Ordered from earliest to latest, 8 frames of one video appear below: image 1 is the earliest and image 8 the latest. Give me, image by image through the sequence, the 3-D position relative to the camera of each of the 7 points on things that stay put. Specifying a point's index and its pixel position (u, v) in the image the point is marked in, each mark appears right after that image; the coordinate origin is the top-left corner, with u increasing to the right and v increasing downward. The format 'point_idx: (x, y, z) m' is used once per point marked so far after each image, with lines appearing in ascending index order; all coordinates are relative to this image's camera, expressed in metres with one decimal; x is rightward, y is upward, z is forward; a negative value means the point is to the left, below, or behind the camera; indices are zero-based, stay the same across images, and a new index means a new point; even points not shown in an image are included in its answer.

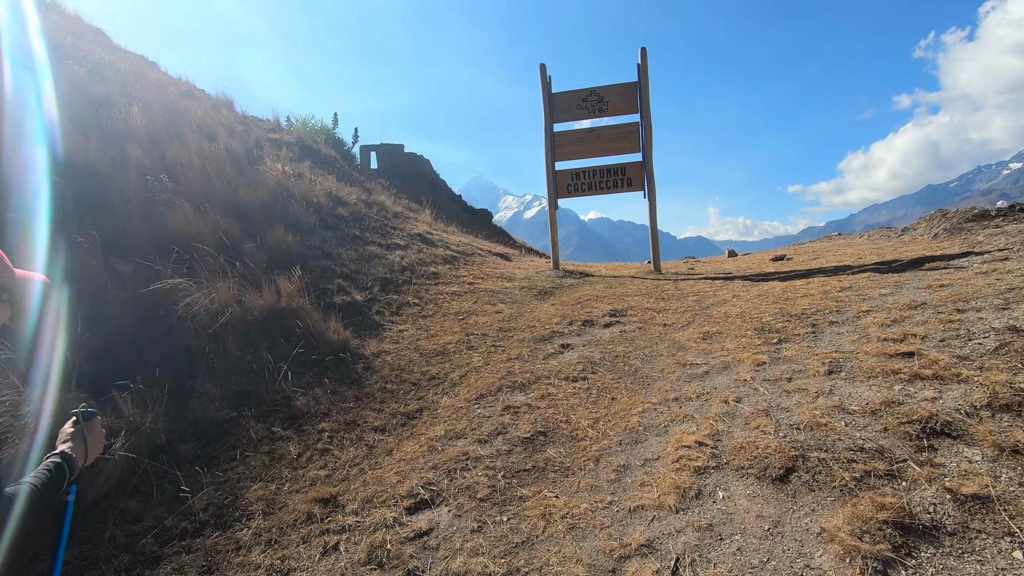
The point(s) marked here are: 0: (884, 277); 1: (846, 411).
0: (+3.9, +0.1, +5.2) m
1: (+2.0, -0.7, +3.0) m
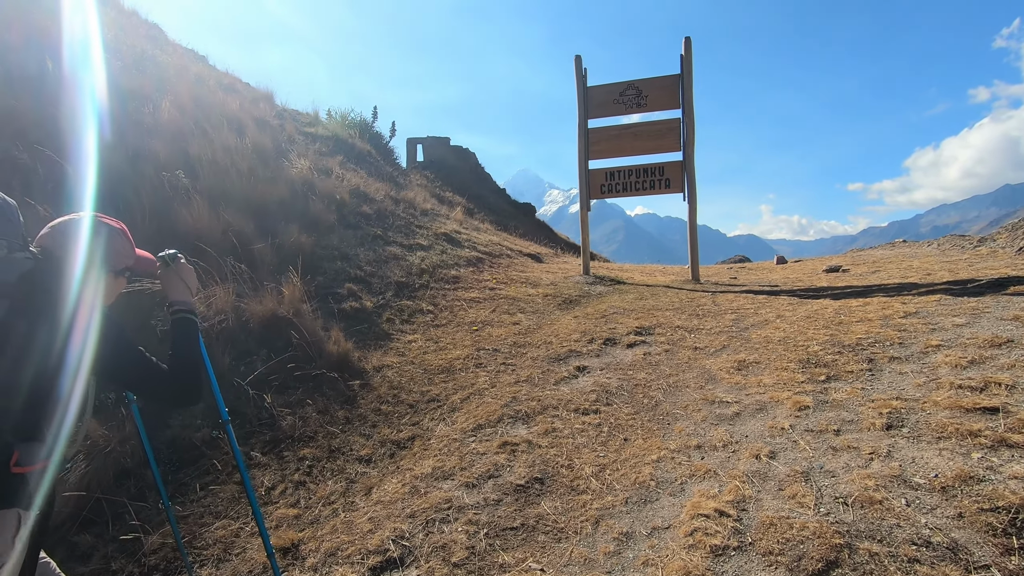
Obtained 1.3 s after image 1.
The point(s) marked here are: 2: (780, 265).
0: (+4.0, -0.1, +4.5) m
1: (+1.9, -1.0, +2.4) m
2: (+5.1, +0.4, +9.4) m
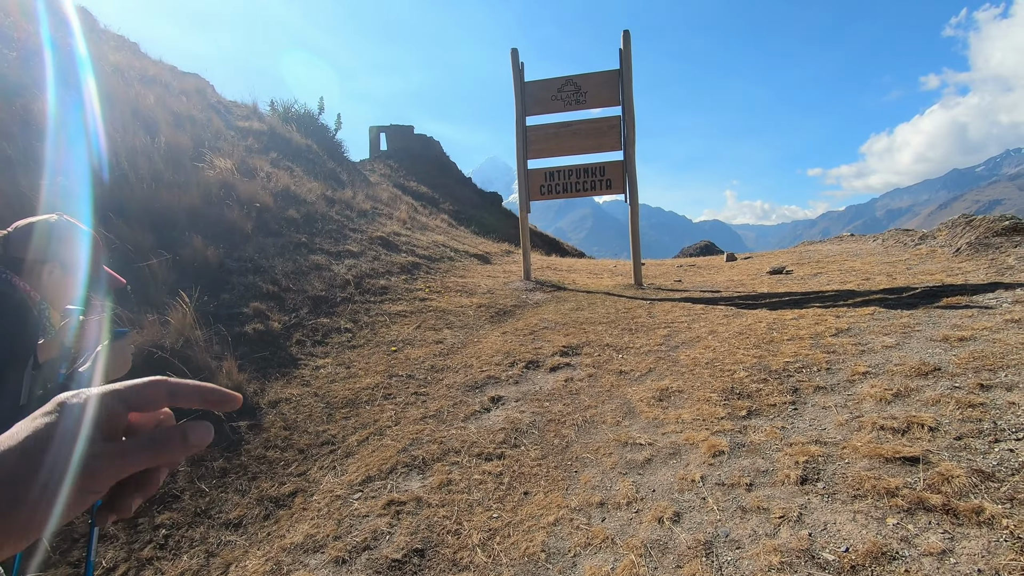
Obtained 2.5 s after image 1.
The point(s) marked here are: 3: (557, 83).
0: (+3.2, -0.3, +4.2) m
1: (+1.3, -1.2, +2.1) m
2: (+4.0, +0.4, +9.2) m
3: (+0.7, +3.2, +7.8) m
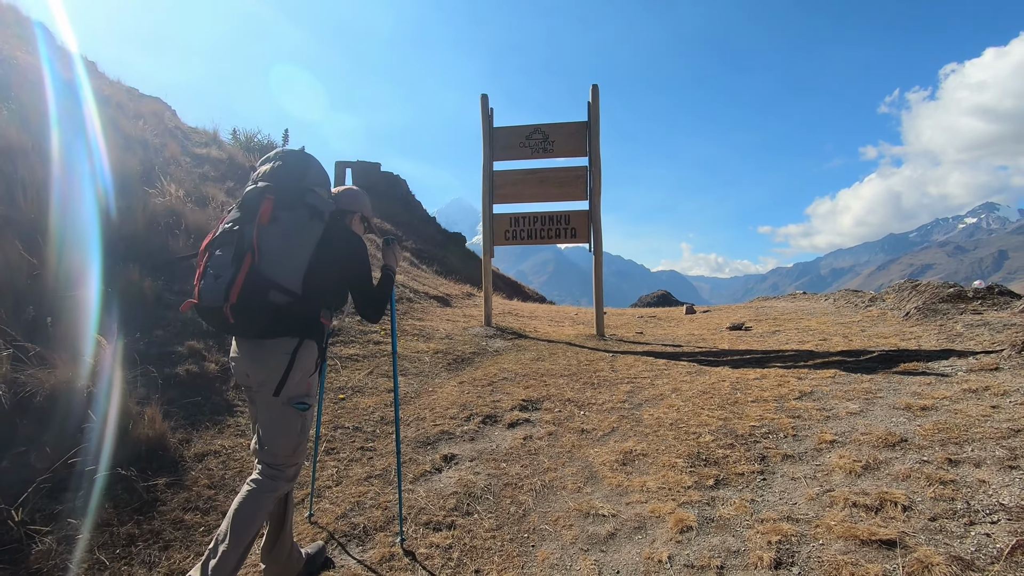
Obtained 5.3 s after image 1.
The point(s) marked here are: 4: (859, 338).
0: (+2.9, -0.8, +4.2) m
1: (+1.1, -1.4, +1.9) m
2: (+3.3, -0.6, +9.2) m
3: (+0.2, +2.5, +7.8) m
4: (+4.1, -0.6, +5.9) m
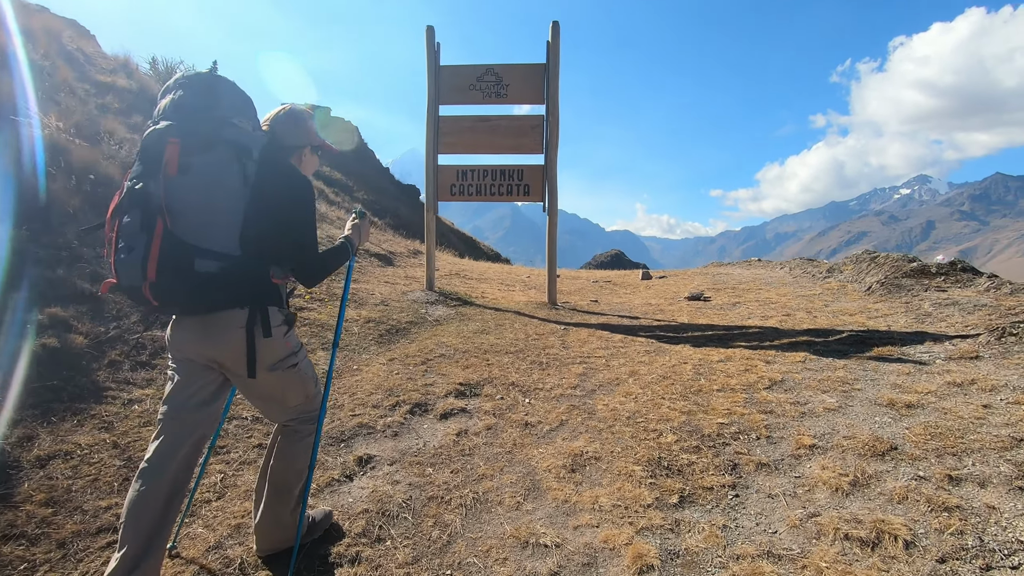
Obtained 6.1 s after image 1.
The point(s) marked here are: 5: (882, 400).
0: (+2.4, -0.6, +3.8) m
1: (+0.8, -1.4, +1.4) m
2: (+2.4, 0.0, +8.8) m
3: (-0.5, +3.0, +6.9) m
4: (+3.5, -0.3, +5.5) m
5: (+2.4, -0.7, +3.2) m
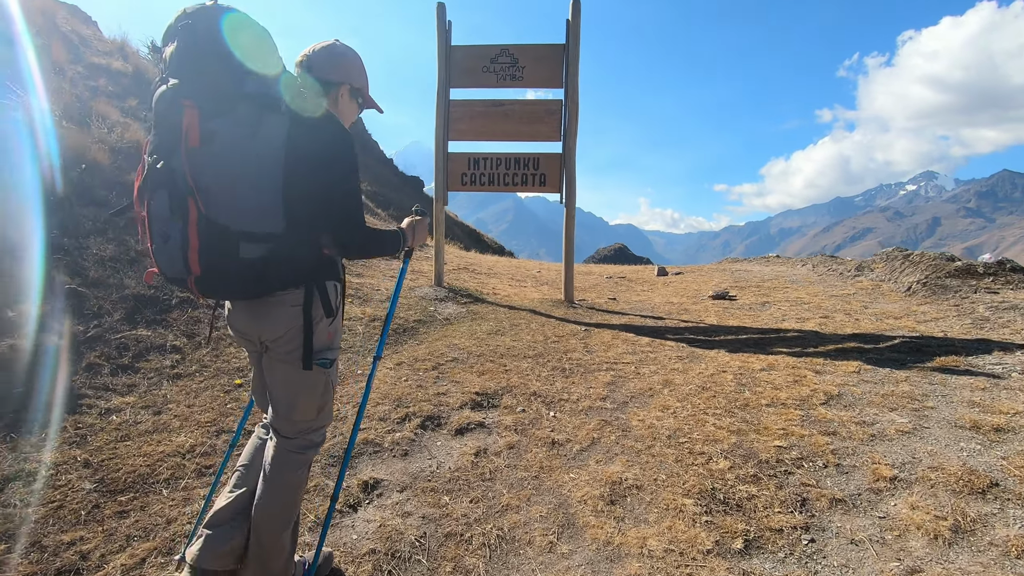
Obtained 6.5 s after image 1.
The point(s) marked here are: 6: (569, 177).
0: (+2.6, -0.6, +3.4) m
1: (+0.9, -1.5, +1.0) m
2: (+2.6, +0.1, +8.4) m
3: (-0.3, +3.1, +6.4) m
4: (+3.7, -0.3, +5.1) m
5: (+2.6, -0.8, +2.8) m
6: (+0.7, +1.4, +6.4) m
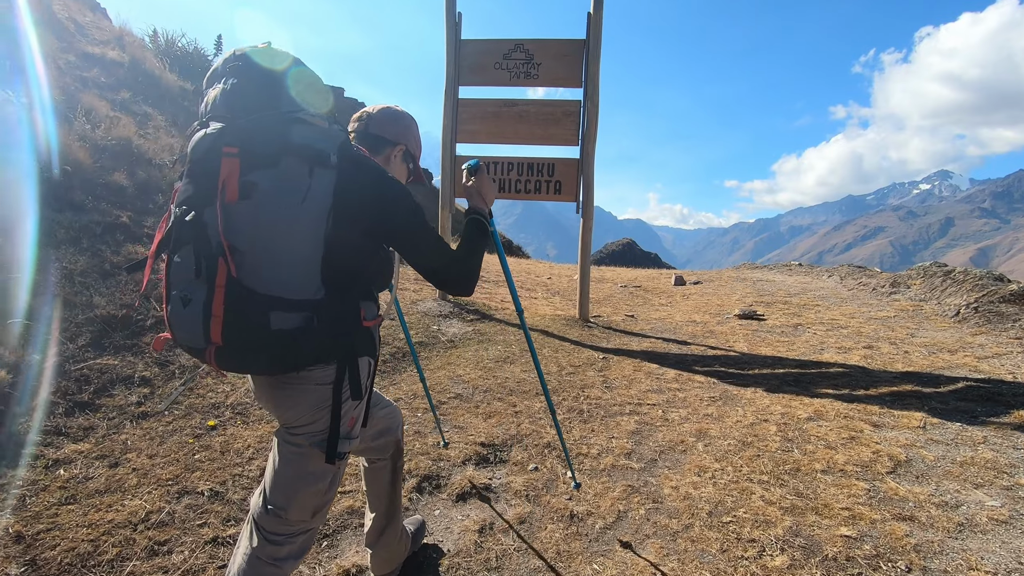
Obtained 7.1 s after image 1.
0: (+2.6, -0.9, +2.9) m
1: (+1.0, -1.7, +0.5) m
2: (+2.7, -0.1, +7.9) m
3: (-0.1, +2.9, +5.9) m
4: (+3.8, -0.6, +4.6) m
5: (+2.6, -1.0, +2.3) m
6: (+0.9, +1.2, +5.8) m
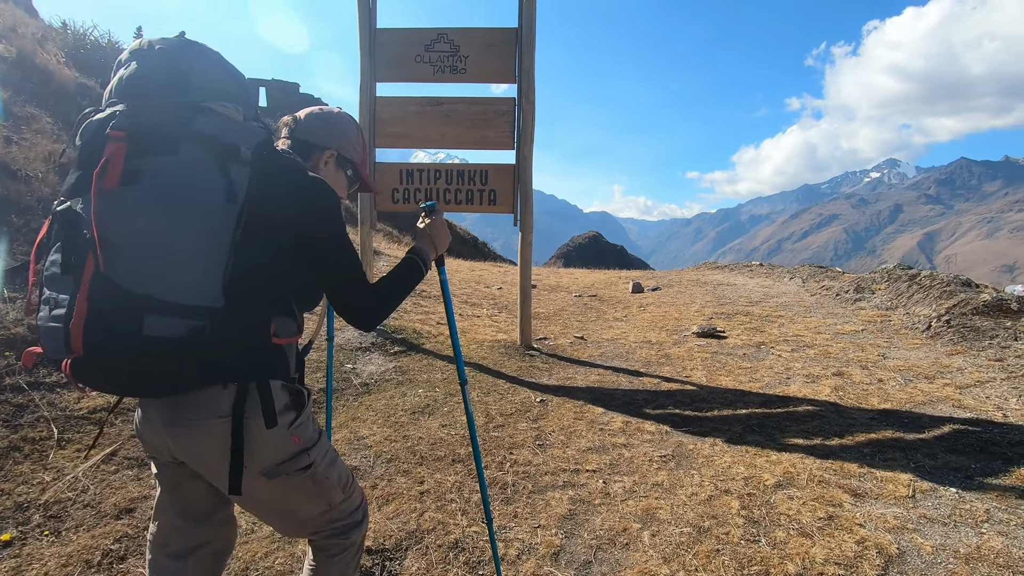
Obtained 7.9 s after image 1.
0: (+2.1, -1.1, +2.4) m
1: (+0.6, -2.0, -0.1) m
2: (+1.9, -0.3, +7.3) m
3: (-0.9, +2.6, +5.1) m
4: (+3.1, -0.7, +4.1) m
5: (+2.2, -1.3, +1.8) m
6: (+0.1, +1.0, +5.2) m
